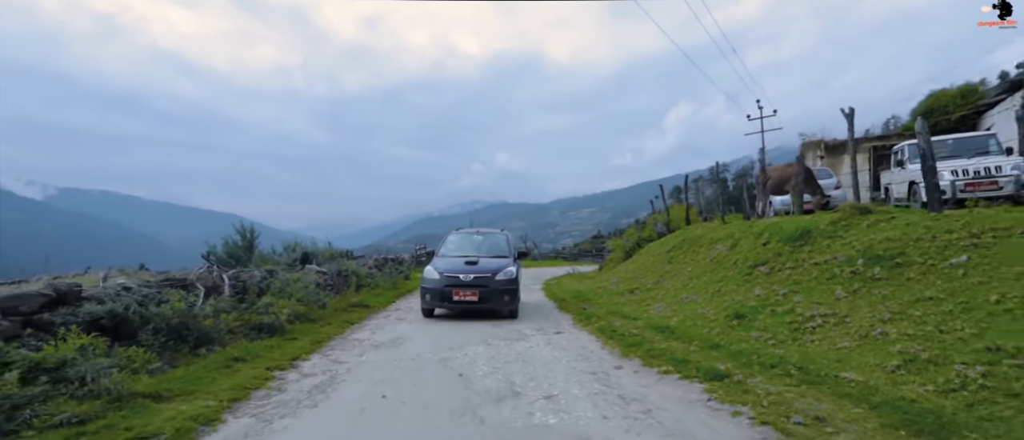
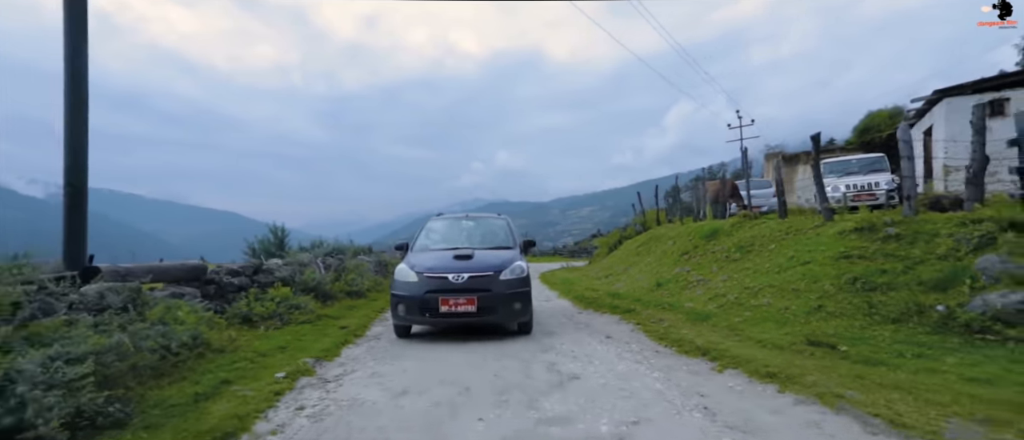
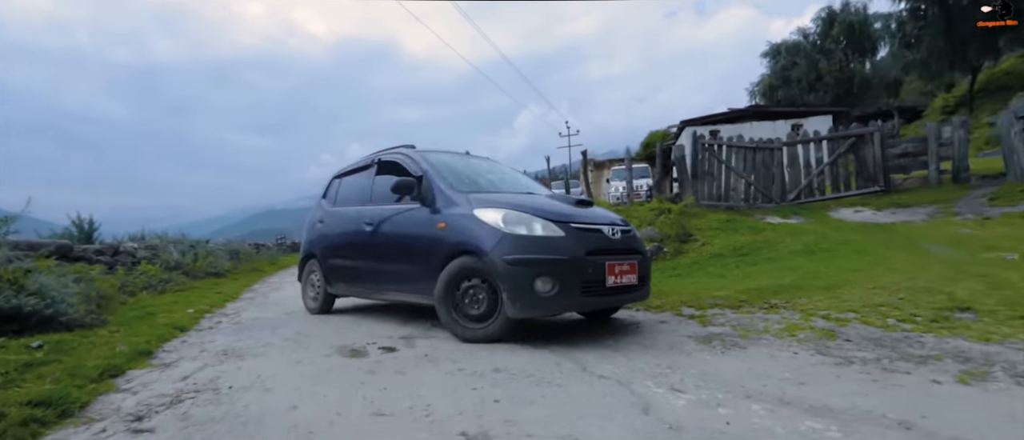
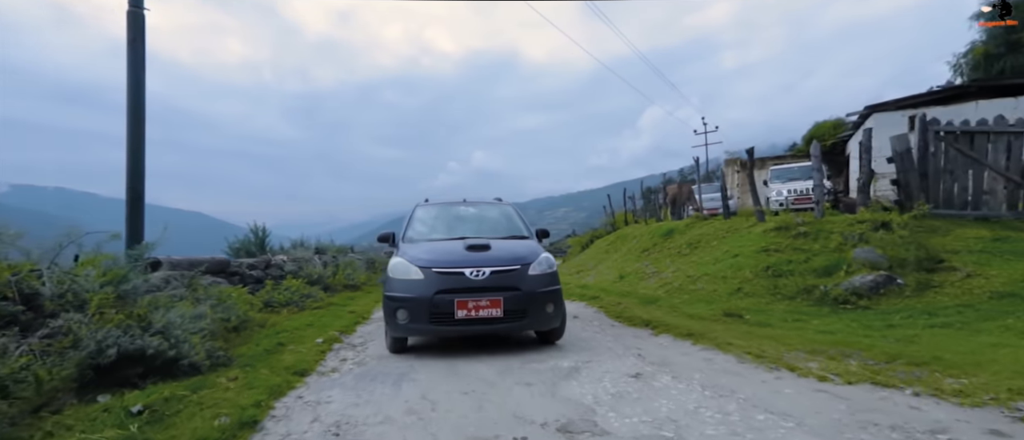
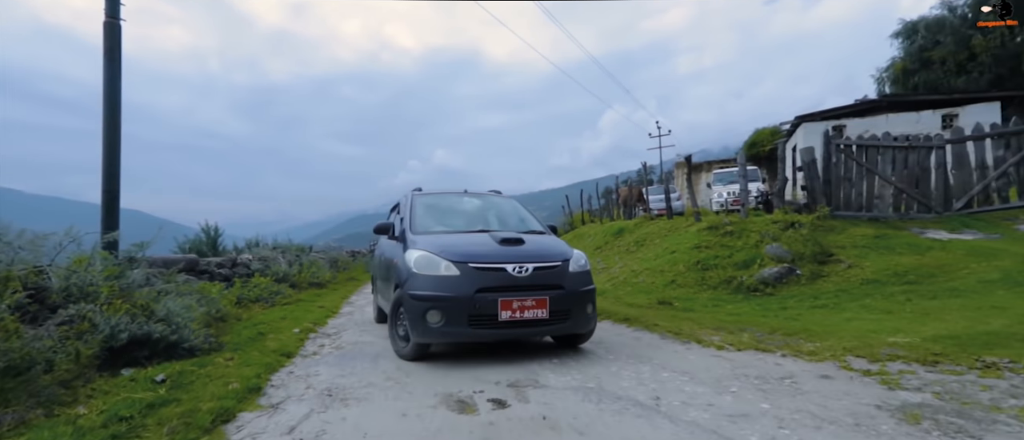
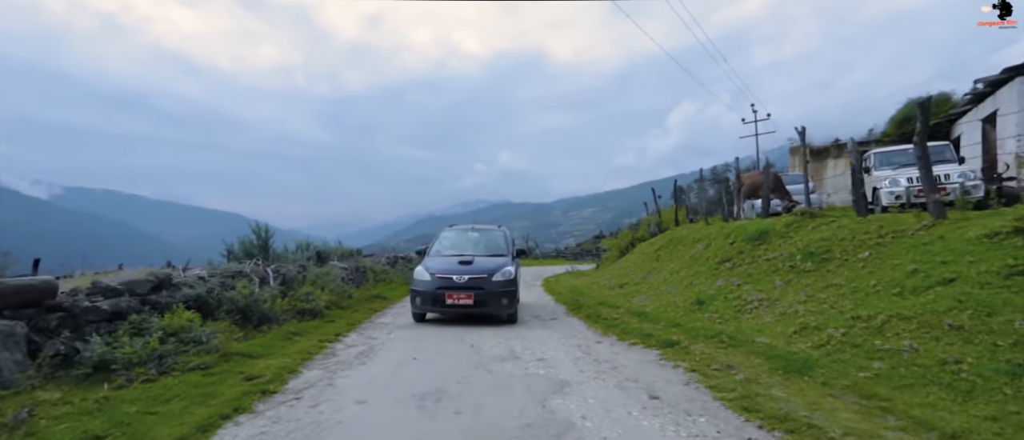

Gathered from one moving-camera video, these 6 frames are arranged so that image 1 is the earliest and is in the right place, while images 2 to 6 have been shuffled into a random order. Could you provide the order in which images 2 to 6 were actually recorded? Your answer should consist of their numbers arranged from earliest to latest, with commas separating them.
6, 2, 4, 5, 3
